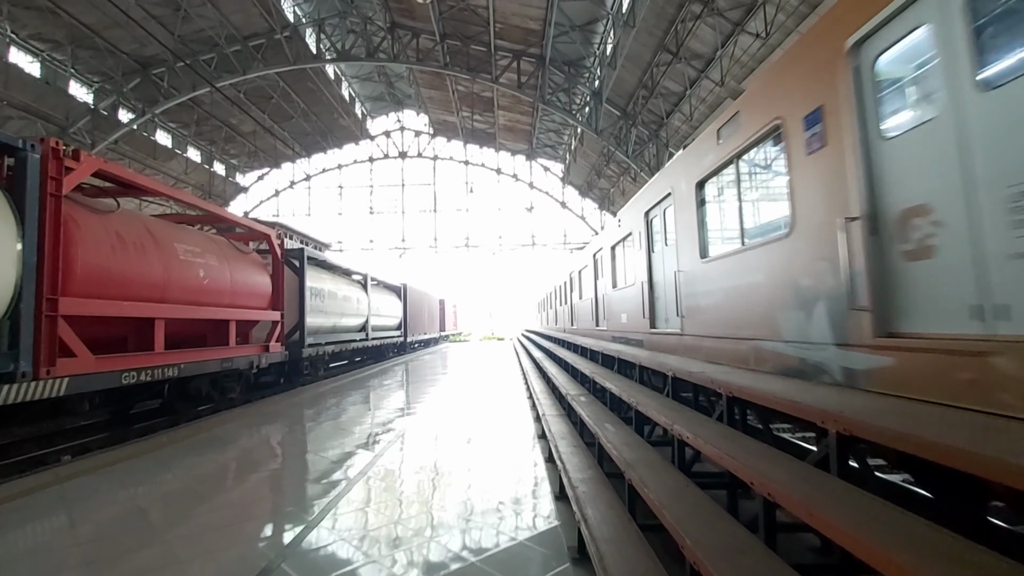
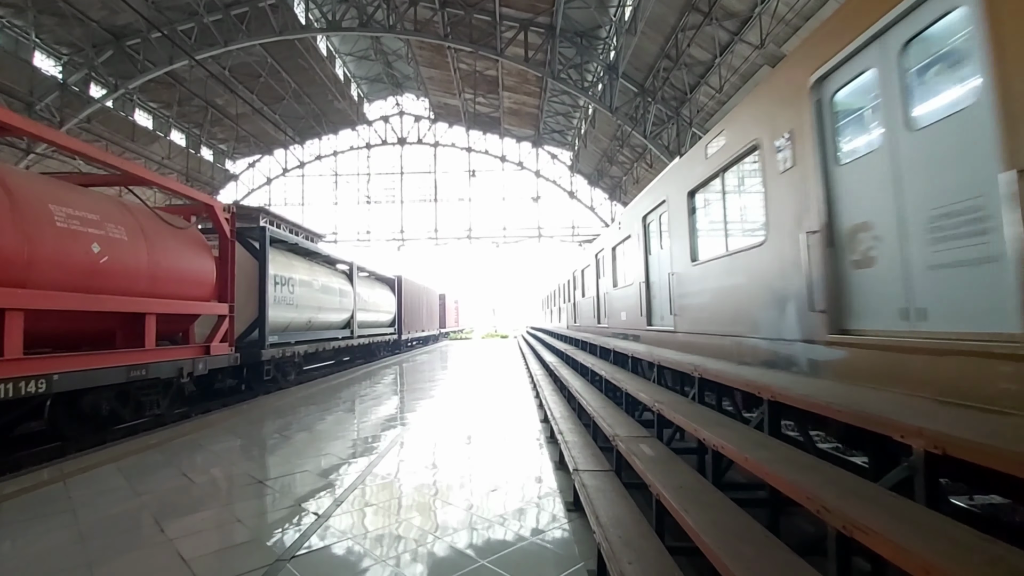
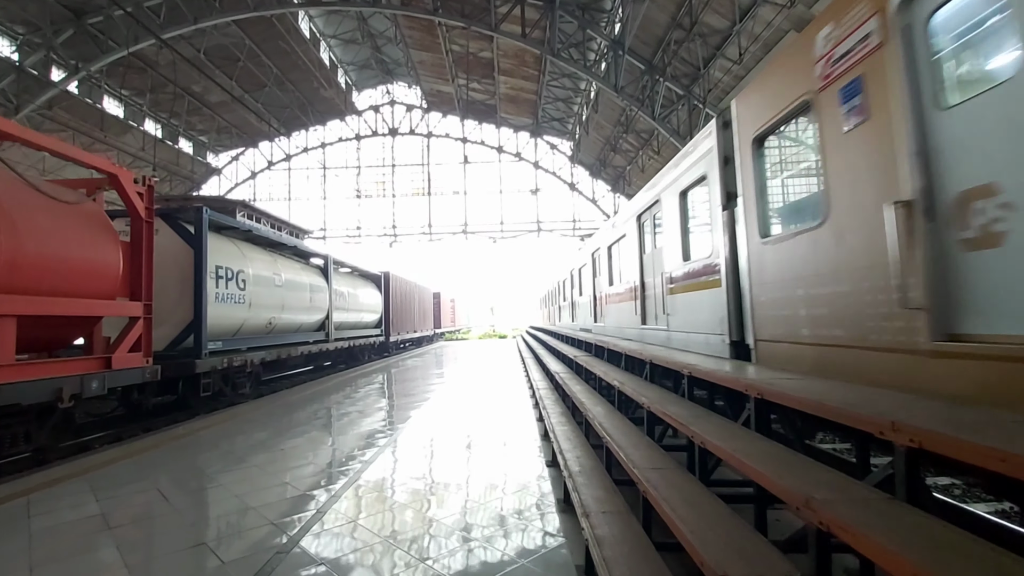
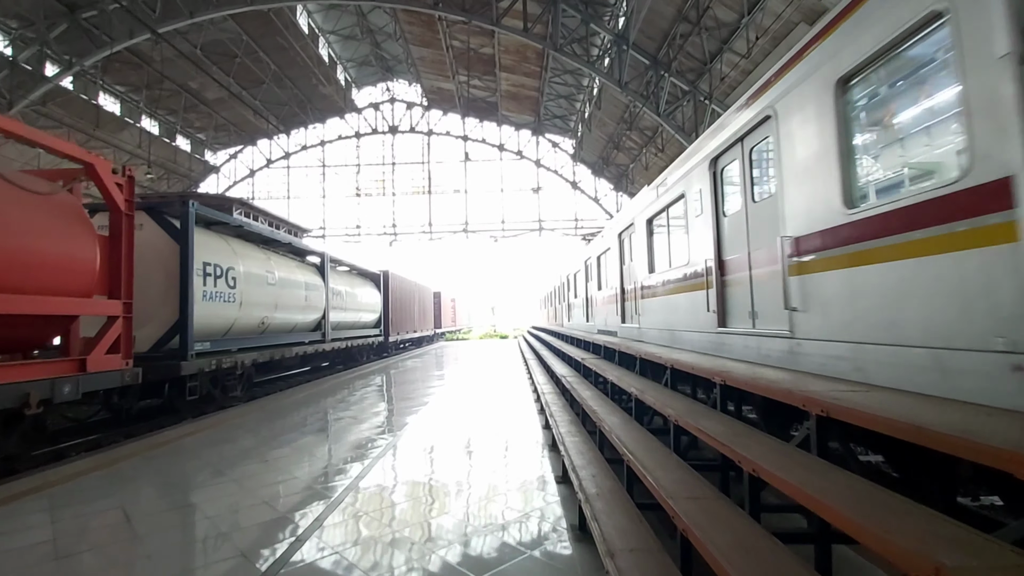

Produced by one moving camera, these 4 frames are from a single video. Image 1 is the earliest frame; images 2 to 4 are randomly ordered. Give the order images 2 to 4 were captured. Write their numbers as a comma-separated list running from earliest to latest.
2, 3, 4
